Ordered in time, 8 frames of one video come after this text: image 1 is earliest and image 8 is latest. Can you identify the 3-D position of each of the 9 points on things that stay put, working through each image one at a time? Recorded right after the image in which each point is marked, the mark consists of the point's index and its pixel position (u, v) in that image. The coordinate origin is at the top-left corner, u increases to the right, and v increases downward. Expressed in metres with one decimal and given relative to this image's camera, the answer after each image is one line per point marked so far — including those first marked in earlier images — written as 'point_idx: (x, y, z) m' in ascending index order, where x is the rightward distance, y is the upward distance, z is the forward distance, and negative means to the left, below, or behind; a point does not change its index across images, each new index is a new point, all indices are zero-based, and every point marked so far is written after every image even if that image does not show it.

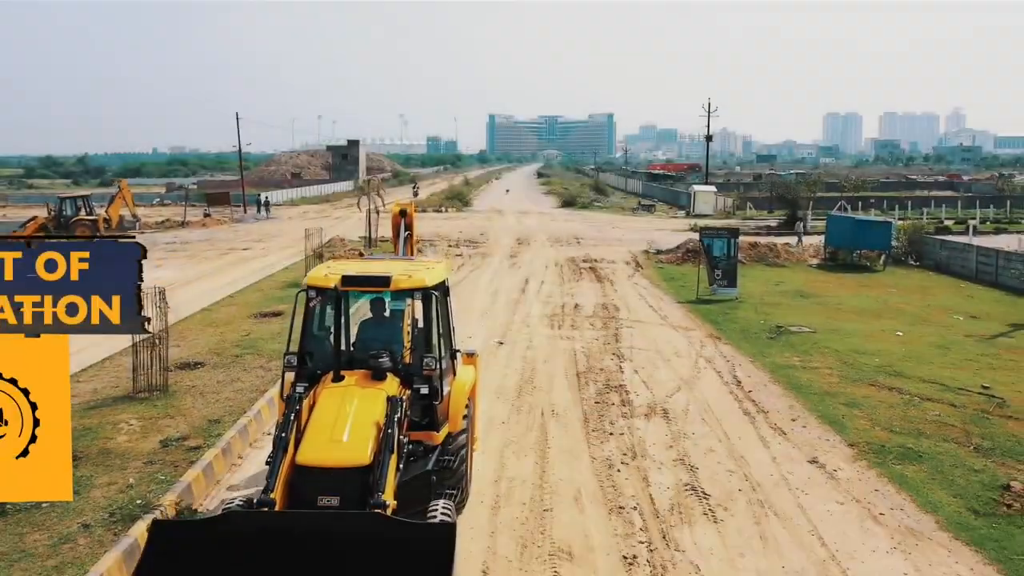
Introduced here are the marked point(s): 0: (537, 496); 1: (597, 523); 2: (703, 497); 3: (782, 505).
0: (+0.2, -2.0, +8.8) m
1: (+0.8, -2.1, +8.1) m
2: (+1.9, -2.0, +8.8) m
3: (+2.6, -2.1, +8.7) m
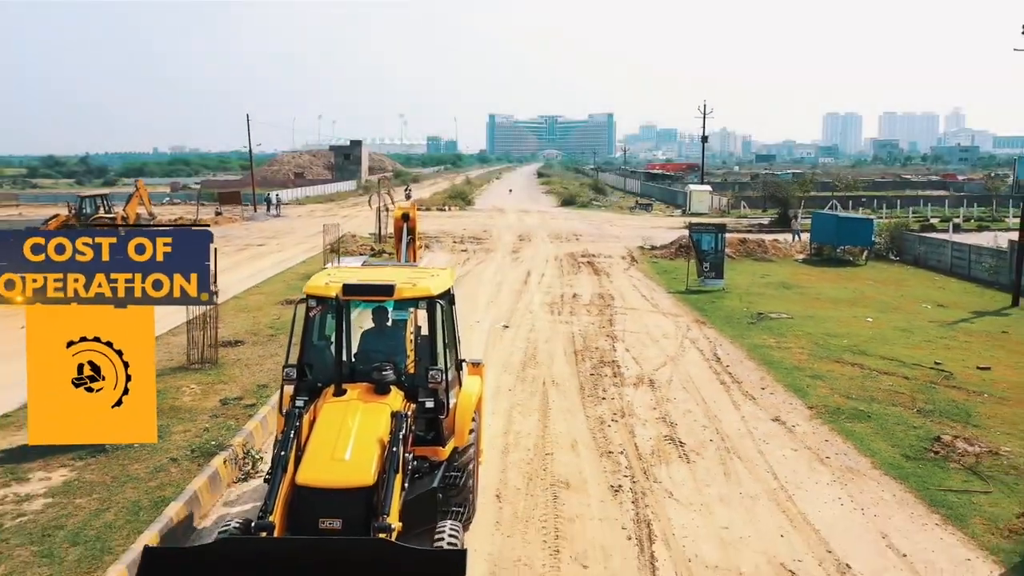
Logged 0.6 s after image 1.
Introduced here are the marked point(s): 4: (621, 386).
0: (+0.3, -1.8, +10.5) m
1: (+0.8, -1.9, +9.8) m
2: (+1.9, -1.8, +10.5) m
3: (+2.7, -1.9, +10.4) m
4: (+1.6, -1.4, +13.1) m
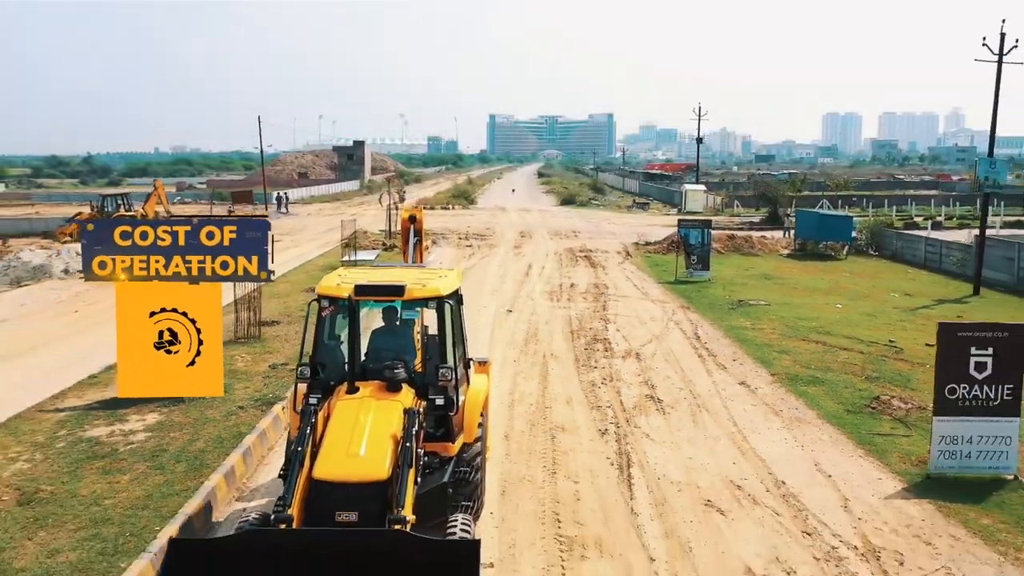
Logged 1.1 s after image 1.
0: (+0.4, -1.5, +12.5) m
1: (+0.9, -1.7, +11.8) m
2: (+2.0, -1.6, +12.5) m
3: (+2.8, -1.6, +12.4) m
4: (+1.6, -1.2, +15.1) m
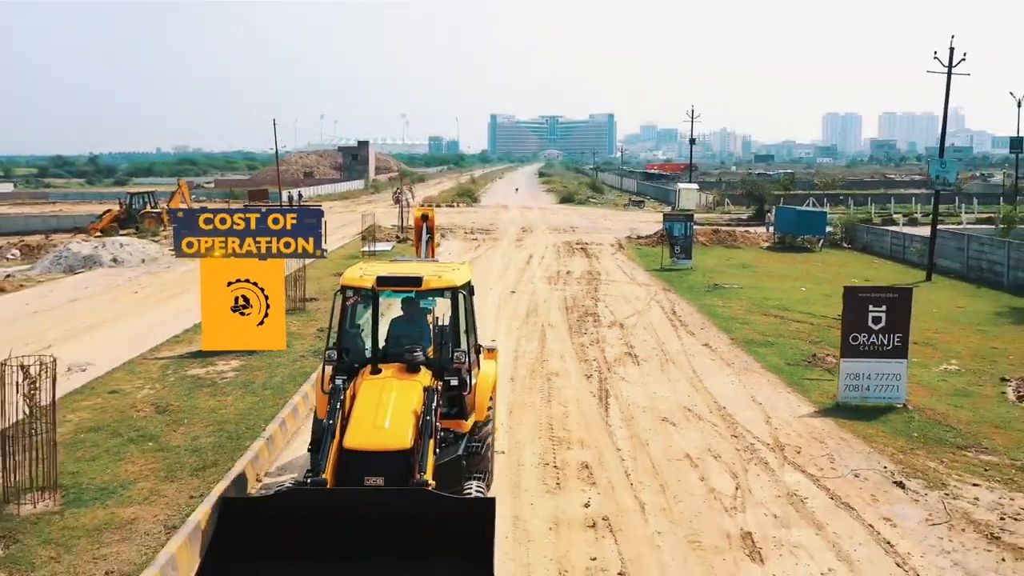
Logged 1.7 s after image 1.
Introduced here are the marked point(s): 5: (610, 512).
0: (+0.5, -1.2, +15.4) m
1: (+1.0, -1.3, +14.8) m
2: (+2.1, -1.2, +15.5) m
3: (+2.8, -1.2, +15.3) m
4: (+1.7, -0.8, +18.0) m
5: (+0.9, -2.1, +8.5) m
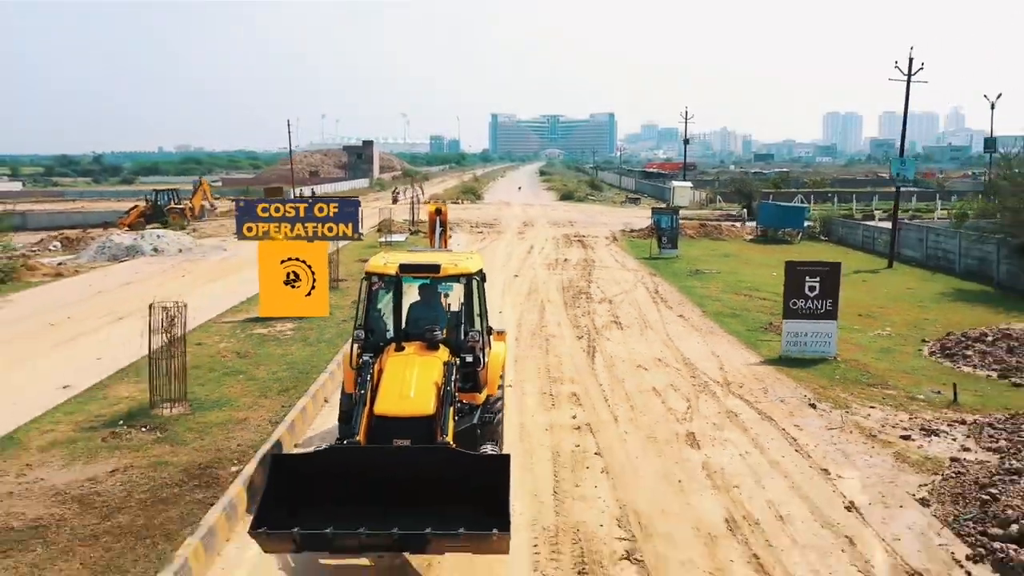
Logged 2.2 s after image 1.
0: (+0.6, -0.7, +18.4) m
1: (+1.1, -0.8, +17.7) m
2: (+2.2, -0.7, +18.4) m
3: (+2.9, -0.8, +18.3) m
4: (+1.8, -0.3, +21.0) m
5: (+1.0, -1.7, +11.5) m
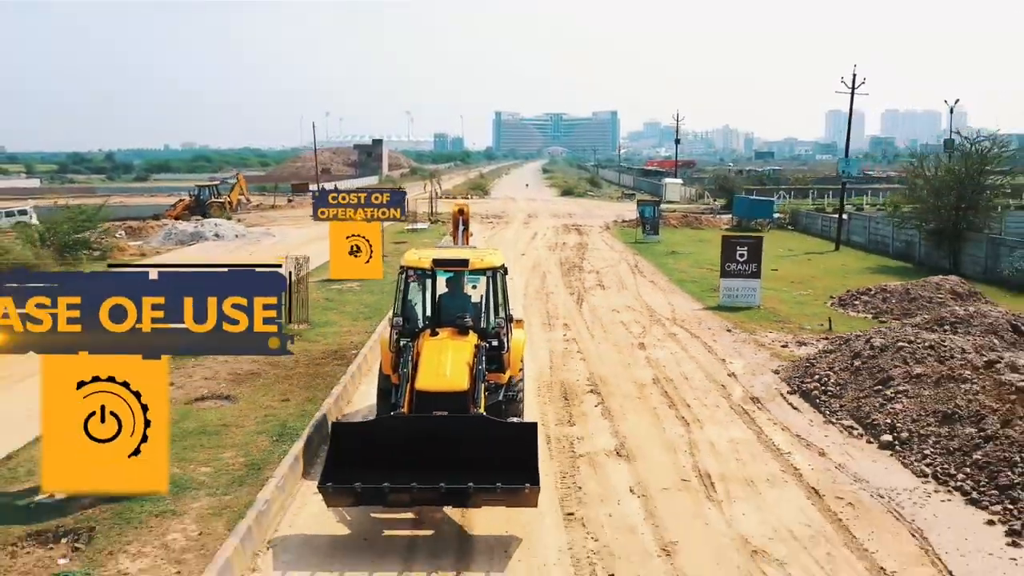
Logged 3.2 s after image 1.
0: (+0.8, +0.1, +24.1) m
1: (+1.3, -0.1, +23.4) m
2: (+2.4, 0.0, +24.1) m
3: (+3.1, 0.0, +23.9) m
4: (+2.0, +0.5, +26.6) m
5: (+1.2, -0.9, +17.2) m
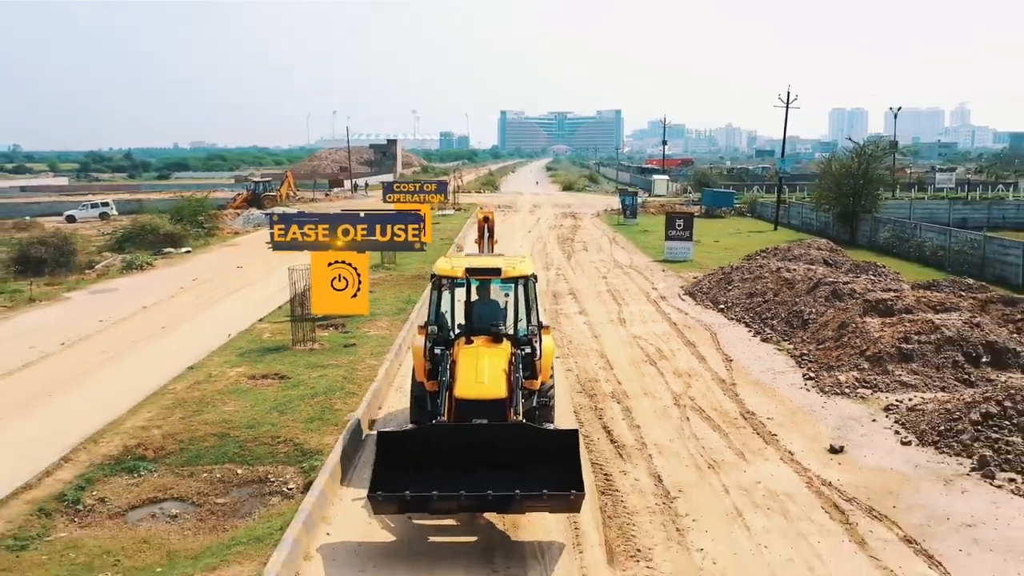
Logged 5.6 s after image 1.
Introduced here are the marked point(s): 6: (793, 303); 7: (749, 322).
0: (+1.1, +1.4, +33.9) m
1: (+1.7, +1.3, +33.2) m
2: (+2.8, +1.4, +33.9) m
3: (+3.5, +1.4, +33.8) m
4: (+2.4, +1.8, +36.5) m
5: (+1.6, +0.4, +27.0) m
6: (+5.7, -0.3, +18.6) m
7: (+4.9, -0.7, +19.0) m
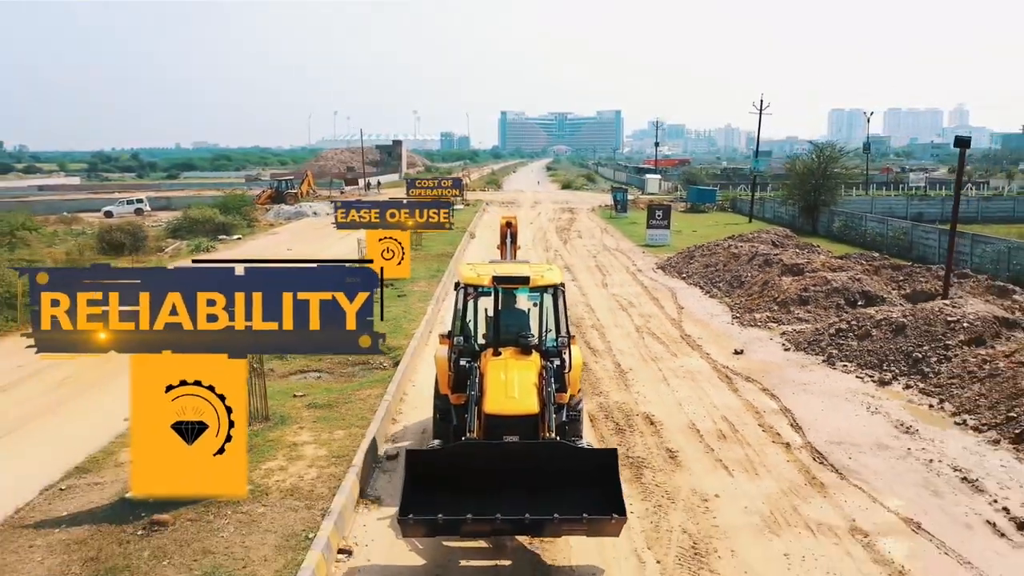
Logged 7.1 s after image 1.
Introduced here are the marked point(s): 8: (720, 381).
0: (+1.3, +2.2, +39.5) m
1: (+1.9, +2.1, +38.8) m
2: (+3.0, +2.2, +39.5) m
3: (+3.7, +2.1, +39.4) m
4: (+2.6, +2.6, +42.1) m
5: (+1.8, +1.2, +32.6) m
6: (+5.9, +0.5, +24.1) m
7: (+5.1, +0.1, +24.5) m
8: (+3.3, -1.5, +14.5) m
